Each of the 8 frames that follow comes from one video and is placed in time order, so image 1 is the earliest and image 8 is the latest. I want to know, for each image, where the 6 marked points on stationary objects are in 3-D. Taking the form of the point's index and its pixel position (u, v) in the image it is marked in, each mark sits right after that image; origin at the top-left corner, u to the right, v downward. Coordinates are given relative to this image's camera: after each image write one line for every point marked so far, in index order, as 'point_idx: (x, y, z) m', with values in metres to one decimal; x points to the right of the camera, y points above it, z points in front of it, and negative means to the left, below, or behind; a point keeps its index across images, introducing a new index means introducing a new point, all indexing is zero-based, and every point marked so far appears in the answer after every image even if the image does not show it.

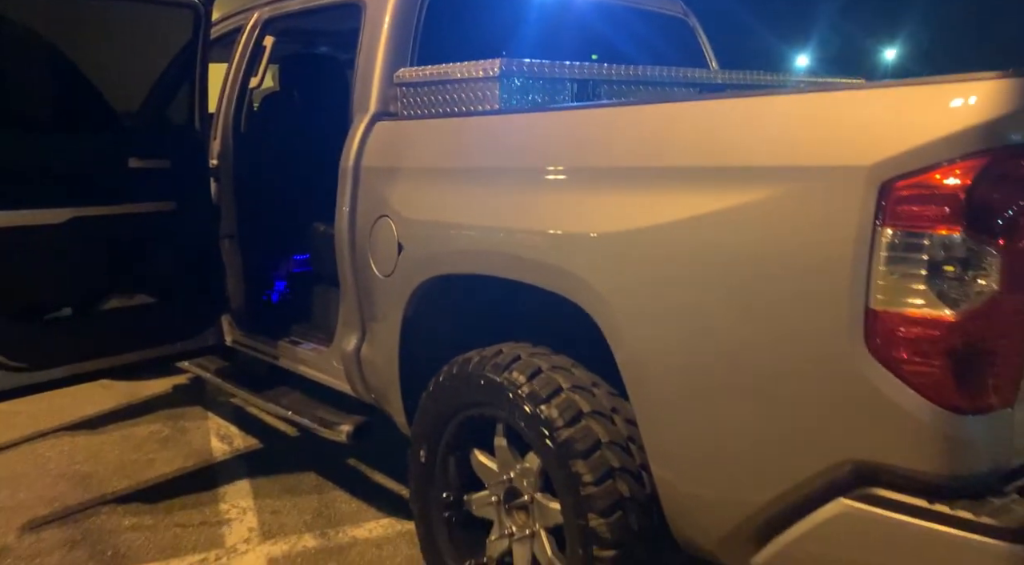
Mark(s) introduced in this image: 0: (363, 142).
0: (-0.5, +0.5, +2.7) m
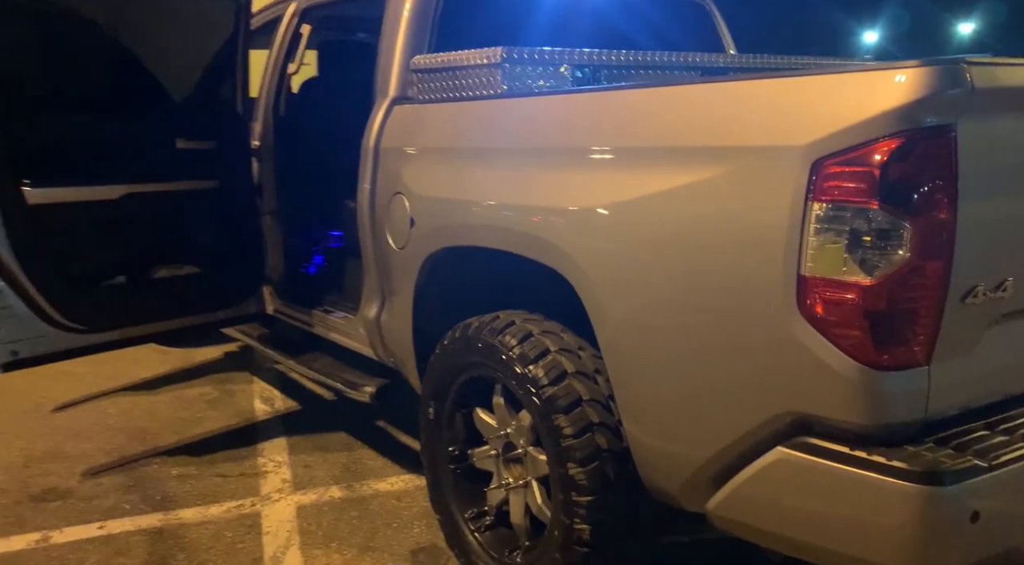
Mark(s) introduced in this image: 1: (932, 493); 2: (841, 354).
0: (-0.5, +0.6, +2.9) m
1: (+0.8, -0.4, +1.4) m
2: (+0.6, -0.1, +1.5) m
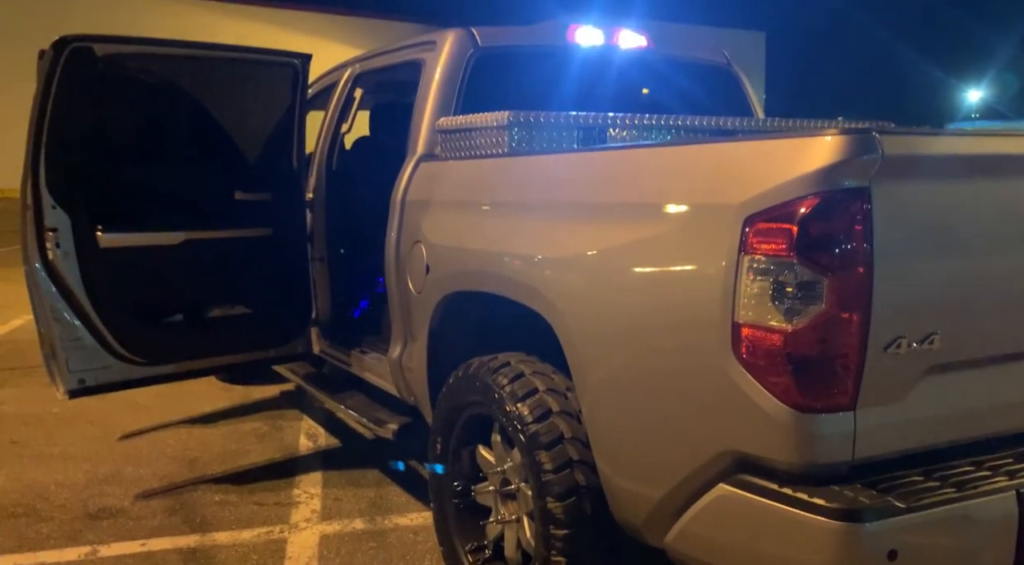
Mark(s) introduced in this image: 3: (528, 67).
0: (-0.4, +0.4, +3.1) m
1: (+0.7, -0.5, +1.5) m
2: (+0.5, -0.2, +1.6) m
3: (+0.1, +1.0, +3.6) m
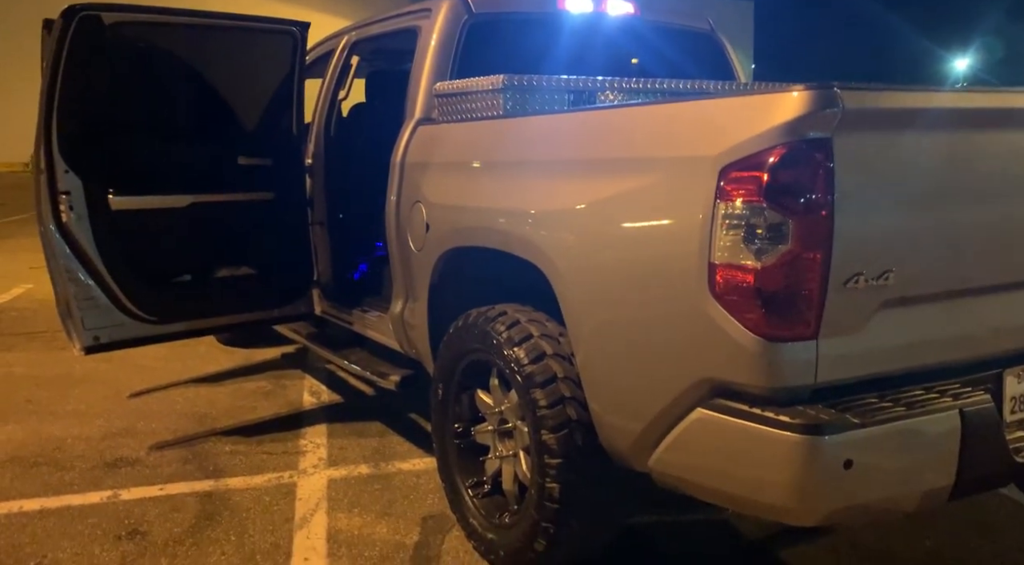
0: (-0.4, +0.6, +3.3) m
1: (+0.7, -0.4, +1.7) m
2: (+0.5, -0.1, +1.8) m
3: (0.0, +1.2, +3.8) m
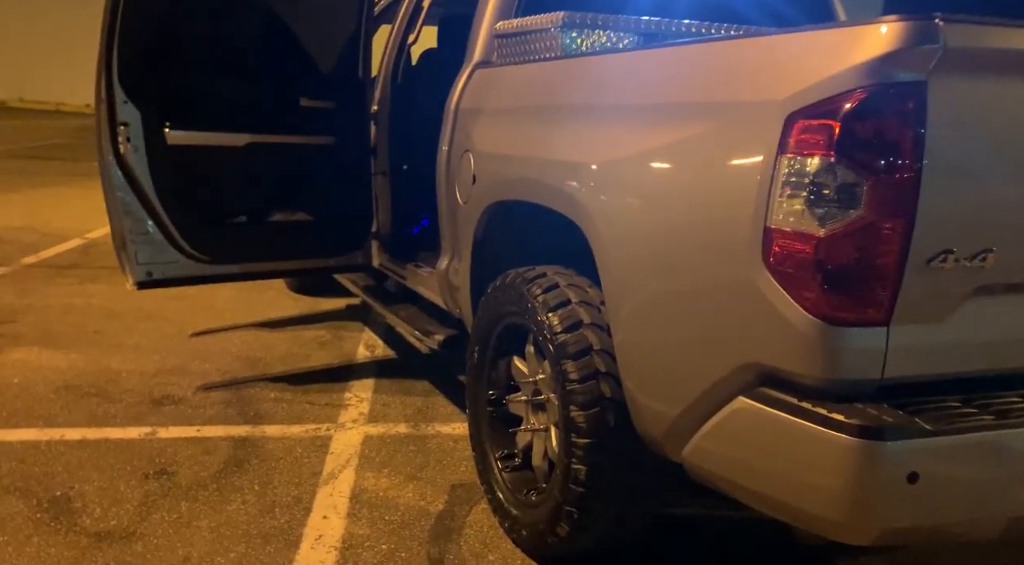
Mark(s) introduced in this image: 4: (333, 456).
0: (-0.2, +0.8, +3.1) m
1: (+0.7, -0.3, +1.4) m
2: (+0.6, 0.0, +1.5) m
3: (+0.4, +1.4, +3.5) m
4: (-0.7, -0.7, +3.1) m
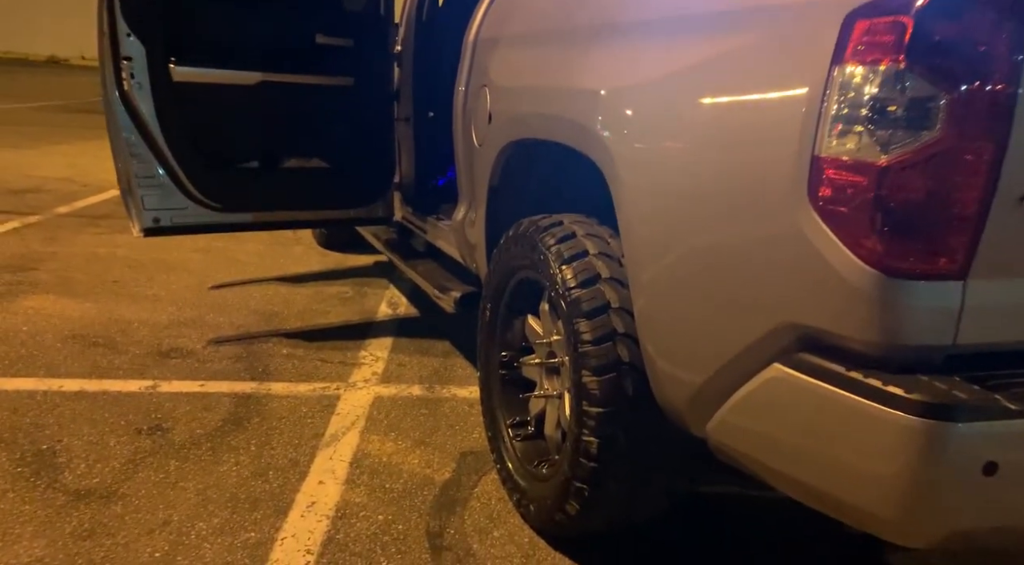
0: (-0.1, +1.0, +2.8) m
1: (+0.6, -0.2, +1.1) m
2: (+0.5, 0.0, +1.2) m
3: (+0.5, +1.6, +3.1) m
4: (-0.7, -0.5, +3.0) m
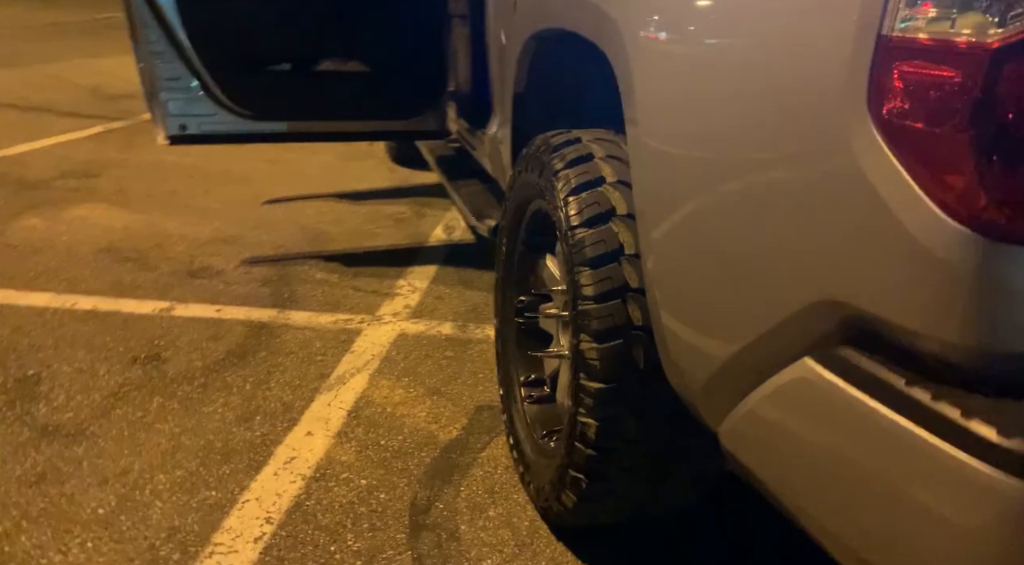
0: (0.0, +1.2, +2.2) m
1: (+0.5, -0.2, +0.6) m
2: (+0.4, +0.1, +0.7) m
3: (+0.7, +1.8, +2.4) m
4: (-0.6, -0.3, +2.7) m
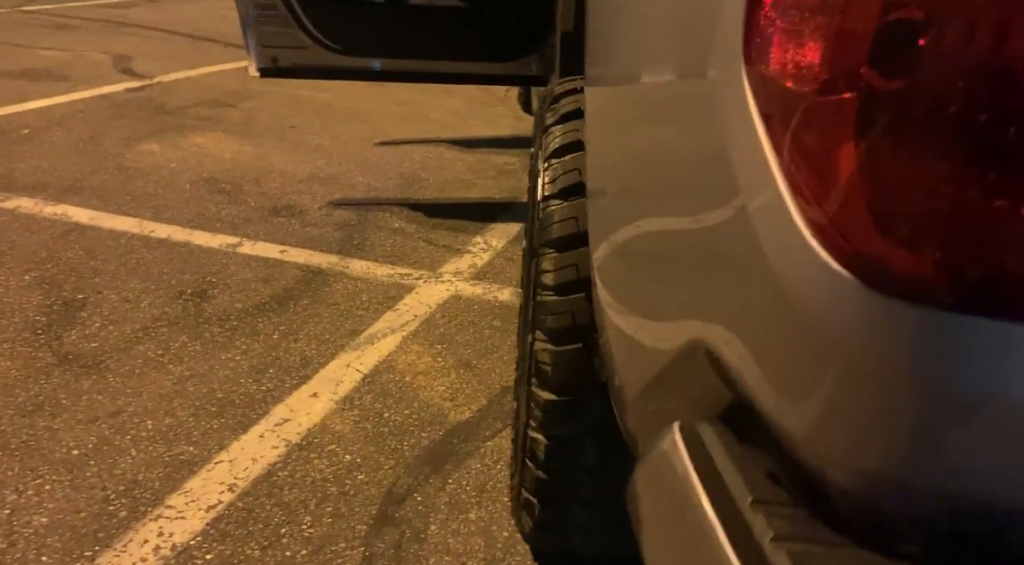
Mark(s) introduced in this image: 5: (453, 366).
0: (+0.2, +1.2, +1.8) m
1: (+0.2, -0.3, +0.3) m
2: (+0.2, 0.0, +0.4) m
3: (+1.0, +1.8, +1.8) m
4: (-0.4, -0.1, +2.5) m
5: (-0.2, -0.2, +2.2) m
